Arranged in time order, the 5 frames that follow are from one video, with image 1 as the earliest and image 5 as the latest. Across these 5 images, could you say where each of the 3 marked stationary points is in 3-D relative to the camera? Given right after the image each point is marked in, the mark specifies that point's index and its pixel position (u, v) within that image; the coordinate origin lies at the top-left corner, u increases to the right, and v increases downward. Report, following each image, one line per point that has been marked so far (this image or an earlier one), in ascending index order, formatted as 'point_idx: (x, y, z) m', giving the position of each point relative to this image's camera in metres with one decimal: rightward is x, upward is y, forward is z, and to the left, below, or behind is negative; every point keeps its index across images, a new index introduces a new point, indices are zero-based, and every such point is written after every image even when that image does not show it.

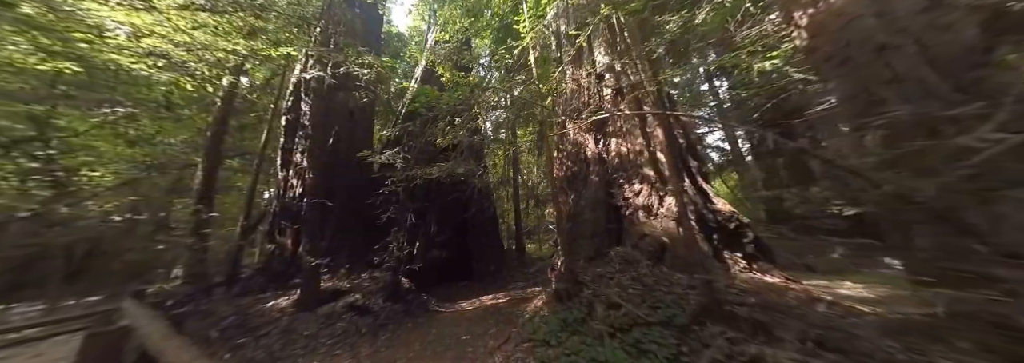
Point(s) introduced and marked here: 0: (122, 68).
0: (-6.5, +1.9, +4.1) m
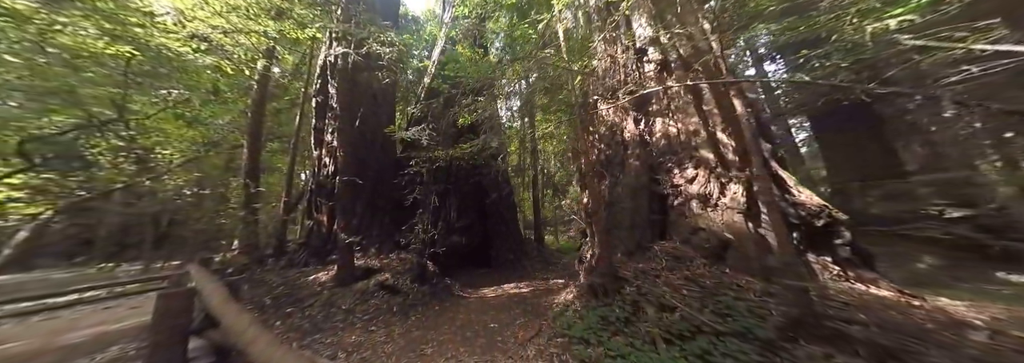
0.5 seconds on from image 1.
0: (-6.0, +2.3, +4.3) m
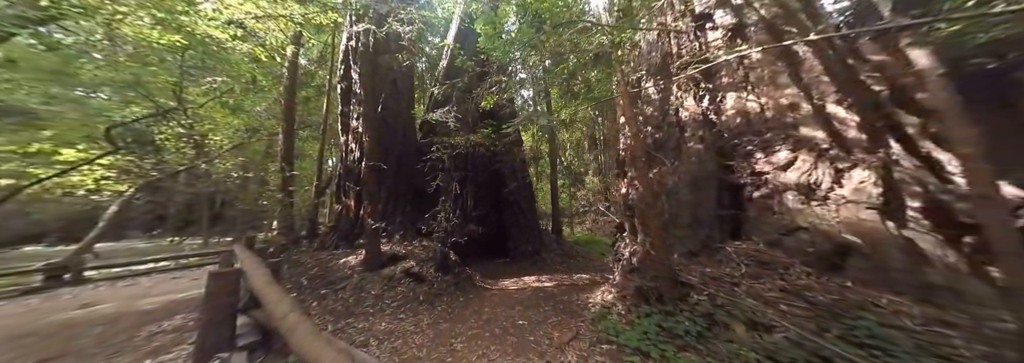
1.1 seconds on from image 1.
0: (-5.5, +2.6, +4.3) m
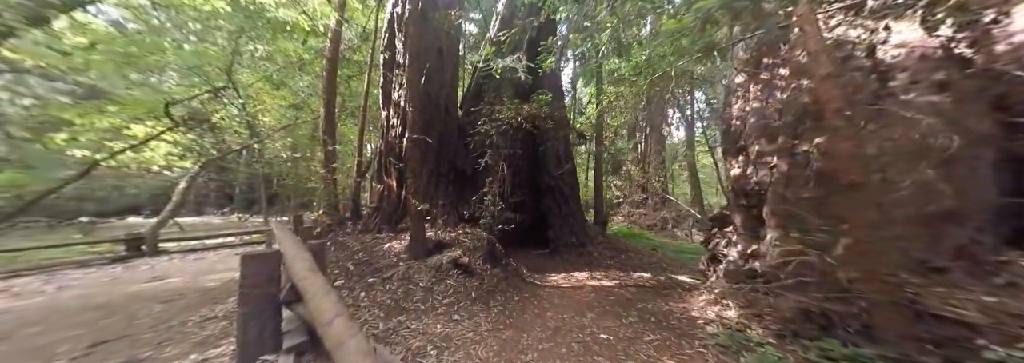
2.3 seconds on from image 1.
0: (-4.5, +3.1, +4.0) m
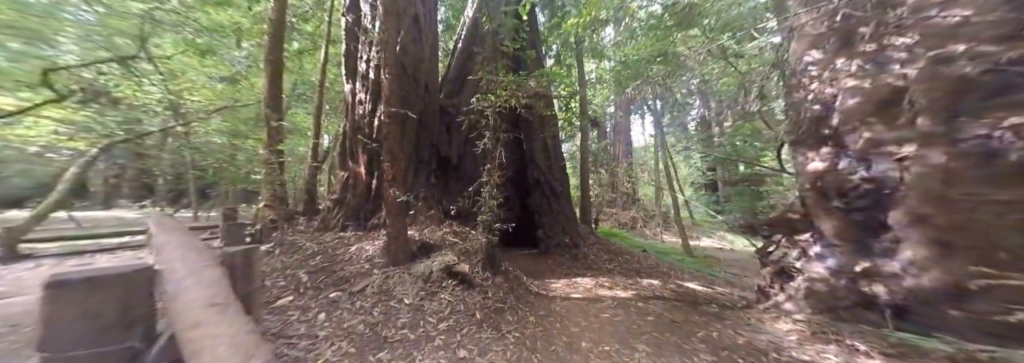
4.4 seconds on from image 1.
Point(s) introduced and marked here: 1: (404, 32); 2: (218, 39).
0: (-4.3, +3.3, +2.6) m
1: (-2.6, +3.3, +5.3) m
2: (-5.7, +2.9, +4.5) m
